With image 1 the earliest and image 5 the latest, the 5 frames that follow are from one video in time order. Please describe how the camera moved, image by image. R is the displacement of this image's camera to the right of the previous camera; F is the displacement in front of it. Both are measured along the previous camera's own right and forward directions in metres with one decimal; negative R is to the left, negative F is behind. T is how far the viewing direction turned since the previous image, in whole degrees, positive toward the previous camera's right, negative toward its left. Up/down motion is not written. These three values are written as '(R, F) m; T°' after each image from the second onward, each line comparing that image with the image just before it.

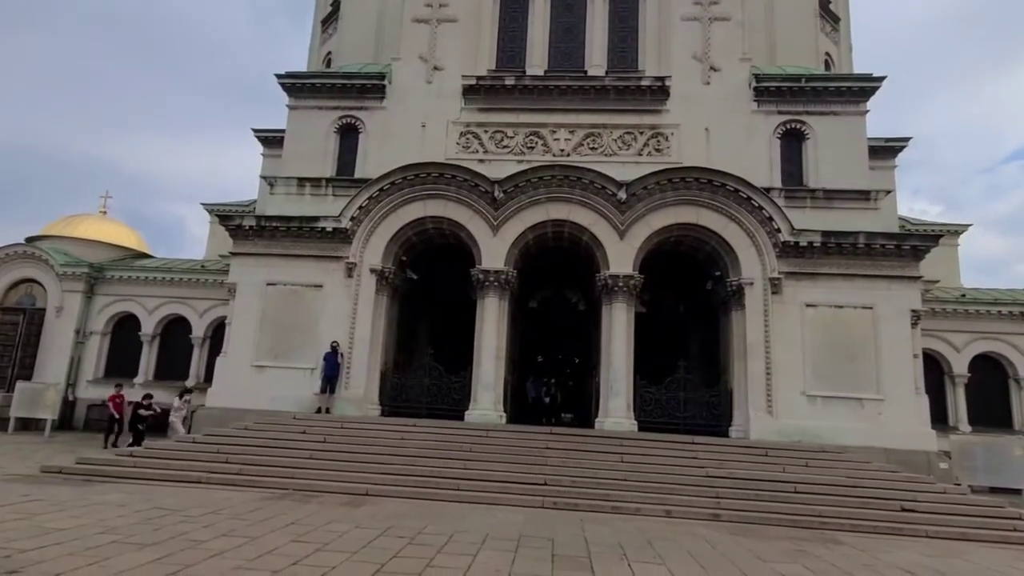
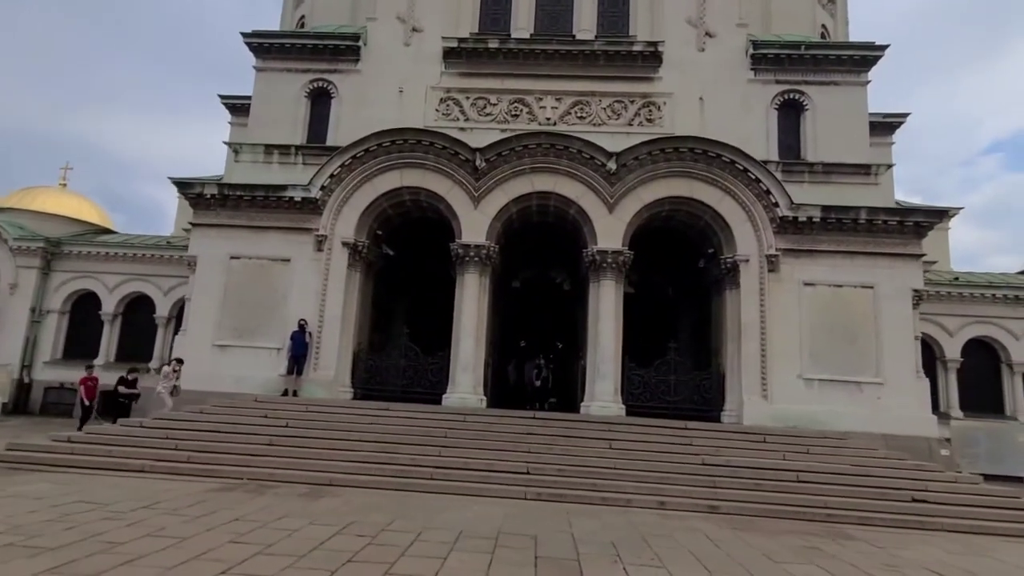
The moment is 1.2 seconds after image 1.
(+0.1, +1.1) m; +1°
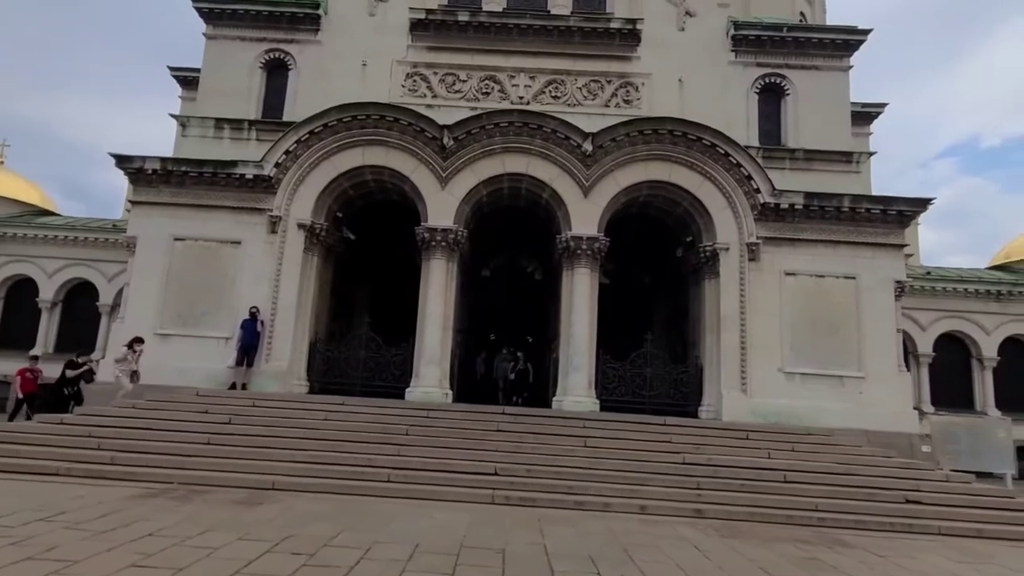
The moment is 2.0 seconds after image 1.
(0.0, +1.0) m; +3°
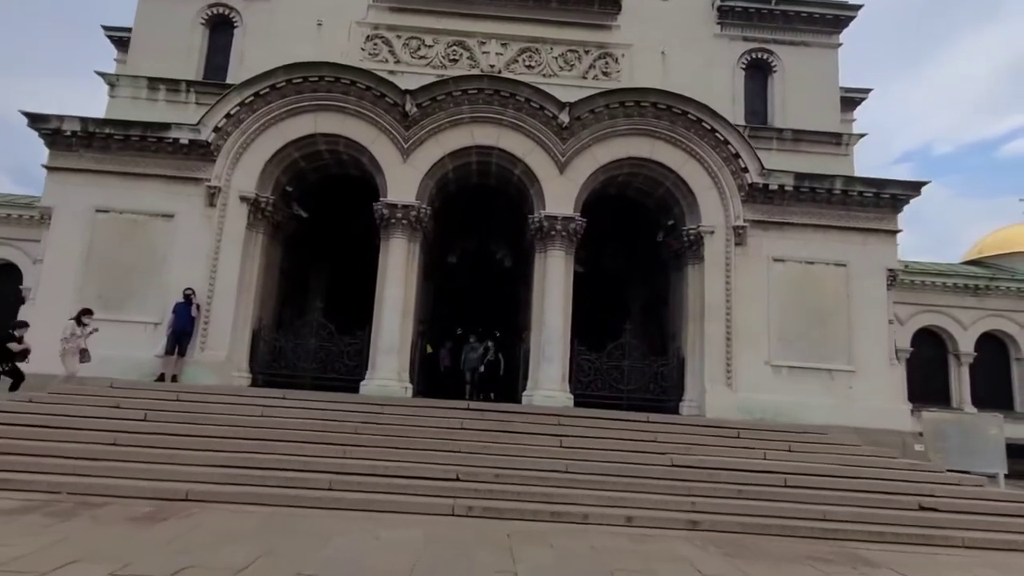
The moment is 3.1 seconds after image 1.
(0.0, +1.4) m; +3°
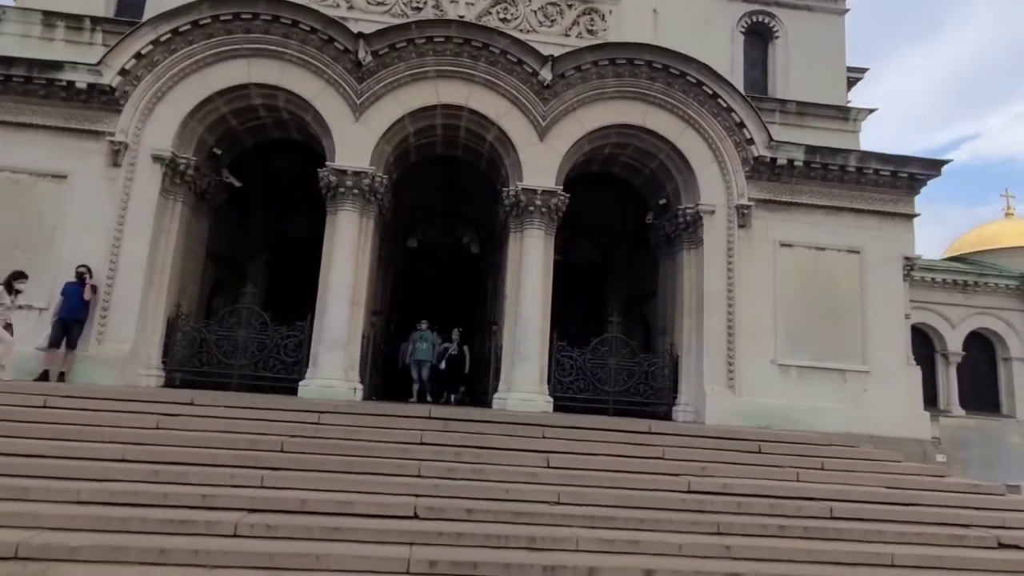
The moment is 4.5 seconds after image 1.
(-0.2, +2.2) m; +3°
